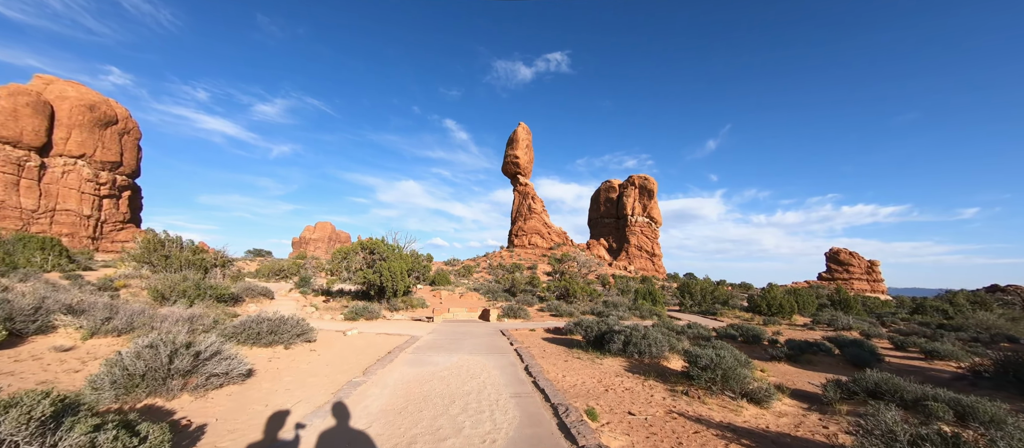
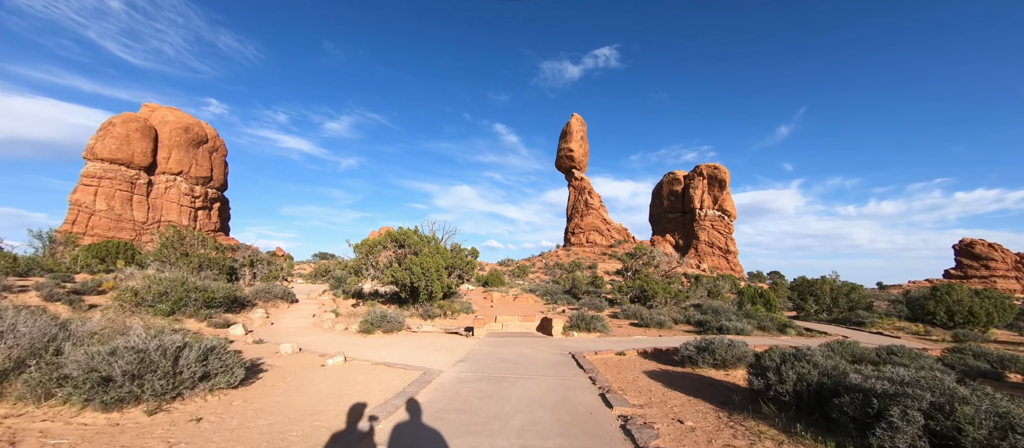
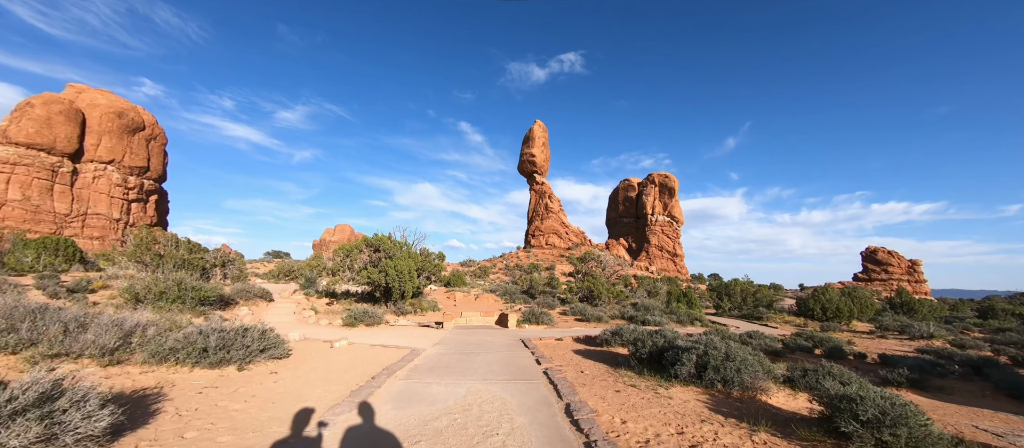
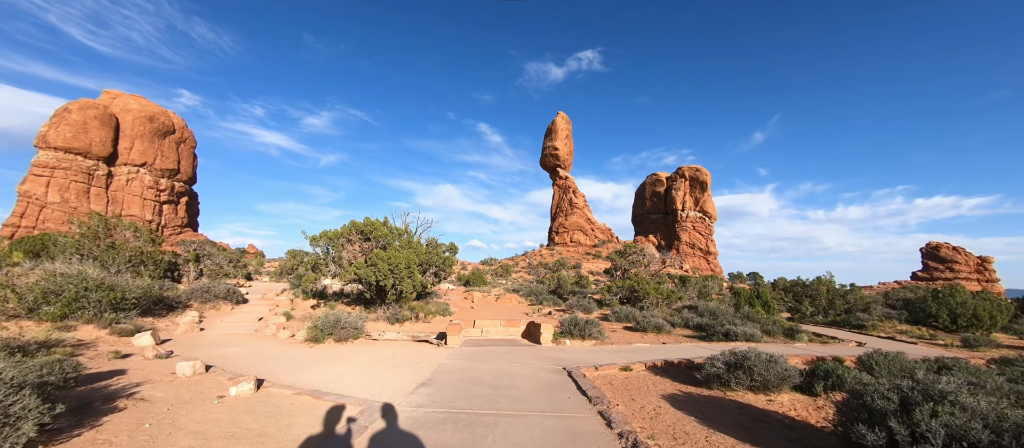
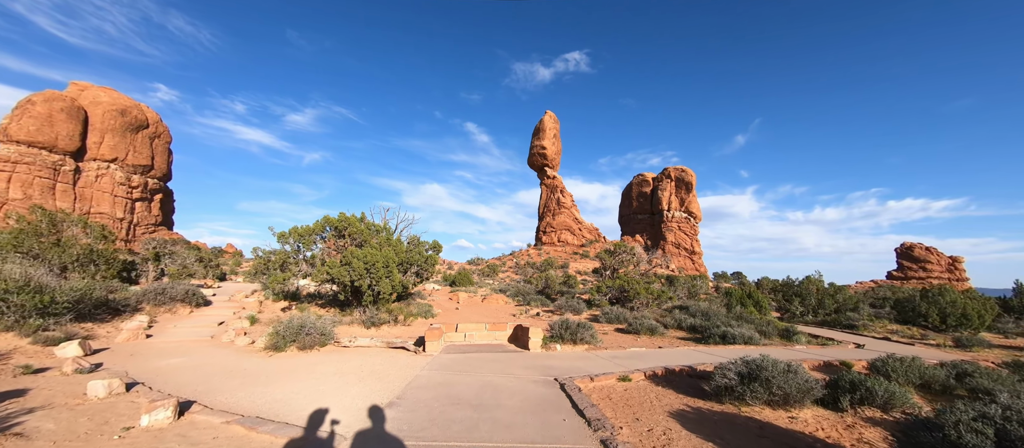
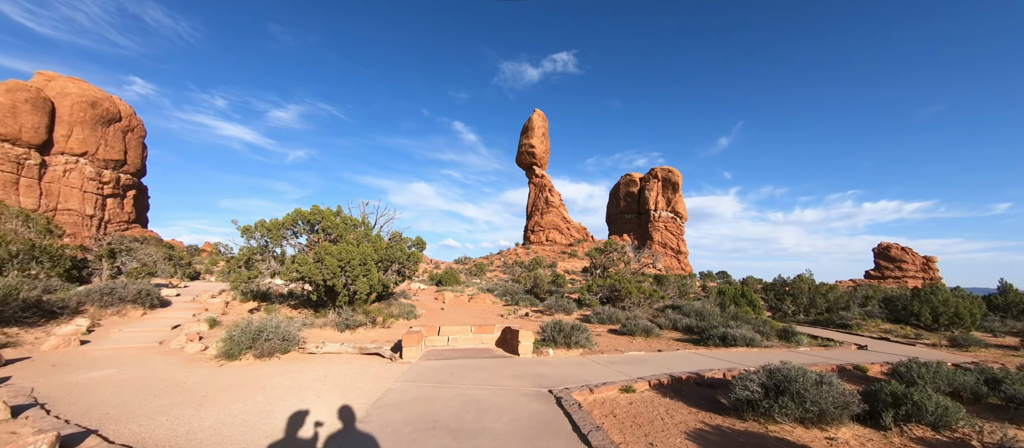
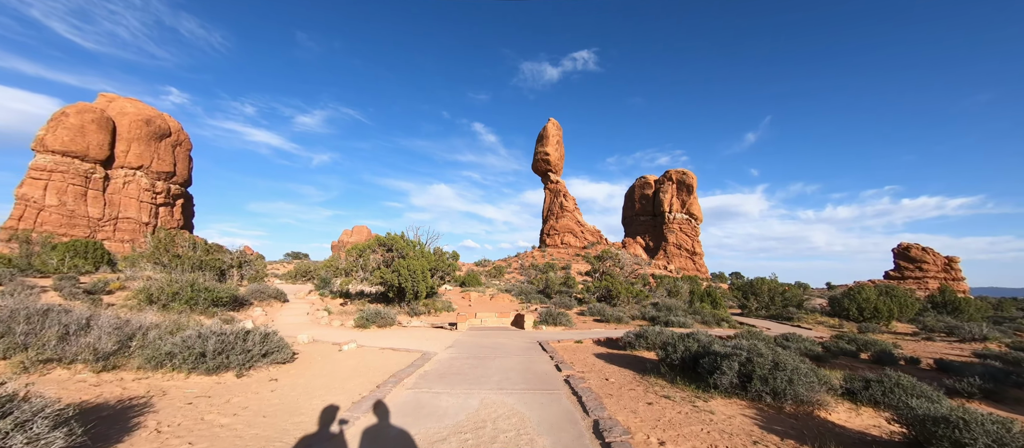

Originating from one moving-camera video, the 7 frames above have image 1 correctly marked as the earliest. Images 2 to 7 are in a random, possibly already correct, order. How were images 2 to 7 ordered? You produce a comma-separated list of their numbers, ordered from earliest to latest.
3, 7, 2, 4, 5, 6
